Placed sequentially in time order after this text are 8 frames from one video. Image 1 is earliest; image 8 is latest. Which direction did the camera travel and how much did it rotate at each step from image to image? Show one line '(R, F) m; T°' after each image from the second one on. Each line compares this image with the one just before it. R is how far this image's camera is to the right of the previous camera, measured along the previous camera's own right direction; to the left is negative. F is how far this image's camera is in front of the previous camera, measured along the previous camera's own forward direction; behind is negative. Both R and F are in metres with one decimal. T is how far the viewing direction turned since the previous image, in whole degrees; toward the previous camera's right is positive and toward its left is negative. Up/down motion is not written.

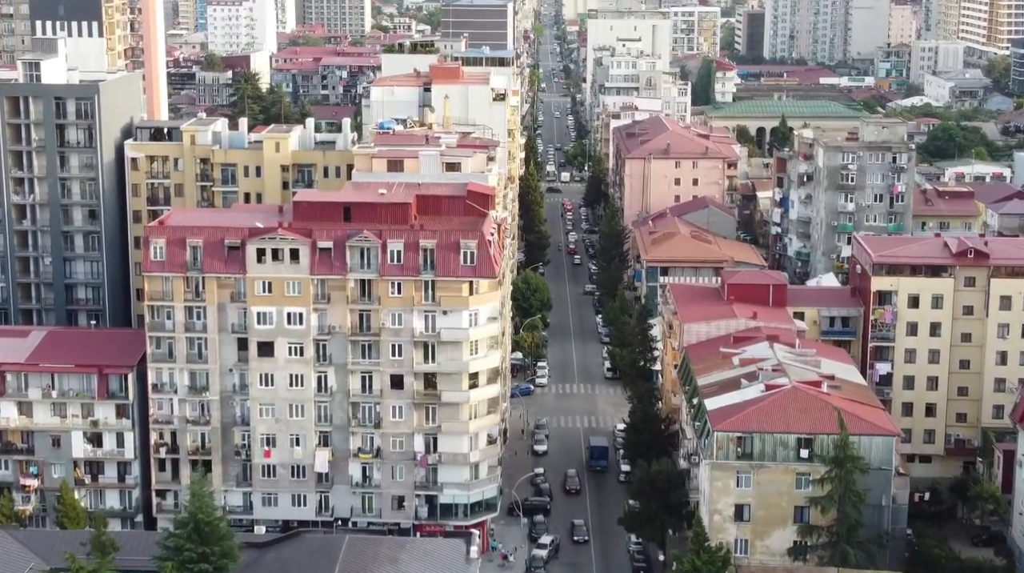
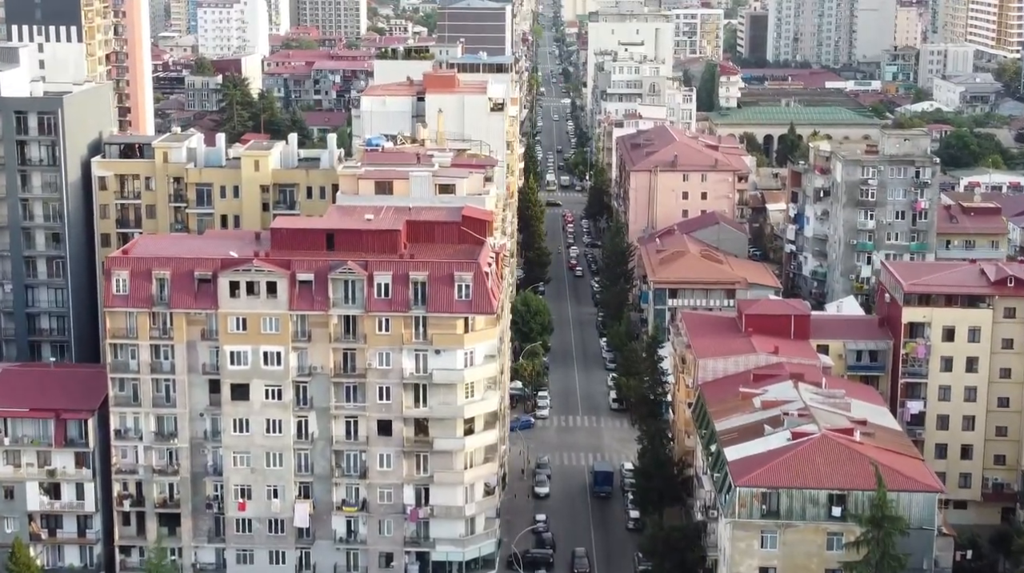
(-0.1, +4.7) m; 0°
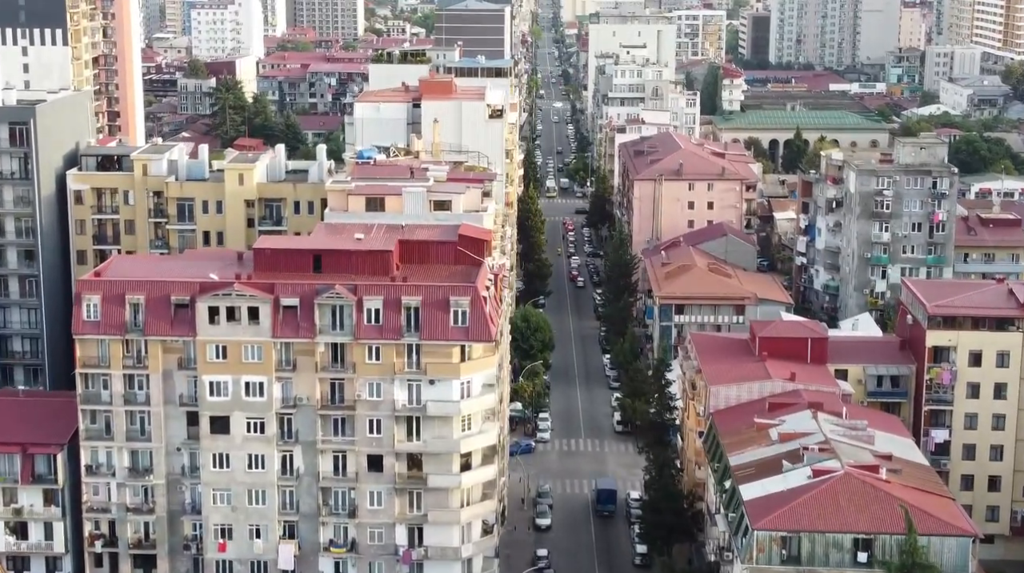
(0.0, +3.1) m; 0°
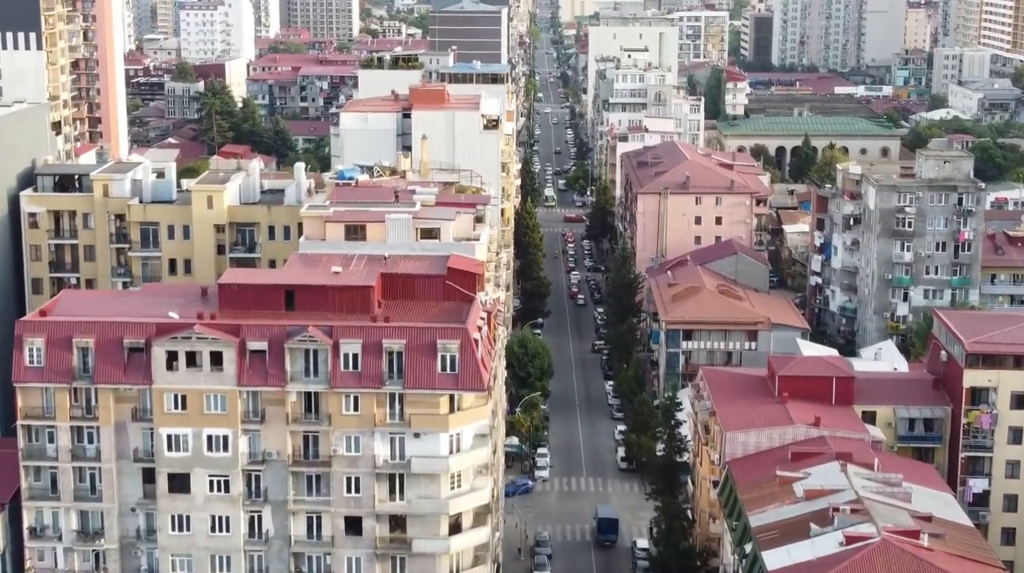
(+0.1, +4.6) m; 0°
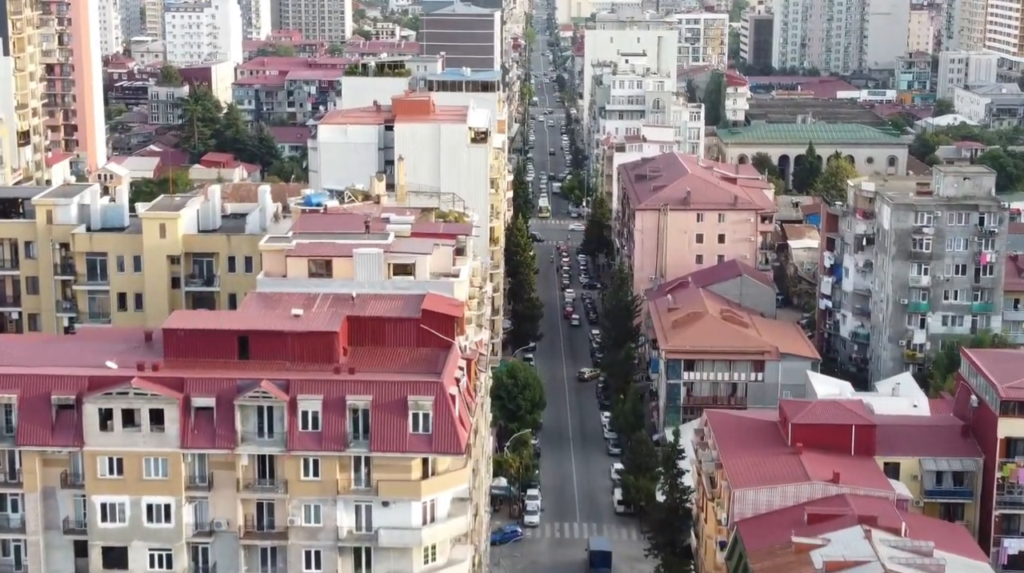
(+0.4, +4.5) m; 0°
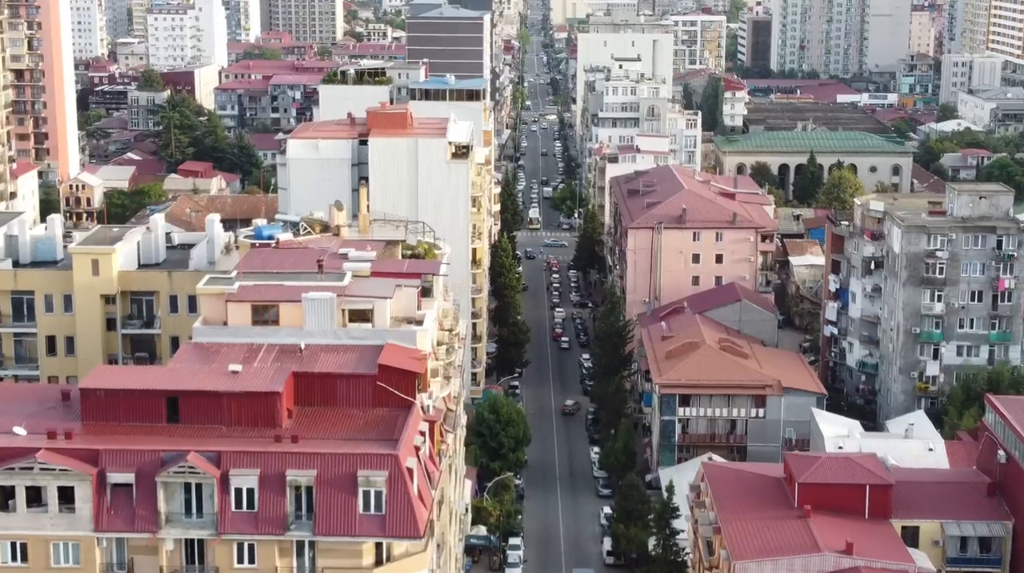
(+0.6, +4.4) m; 0°
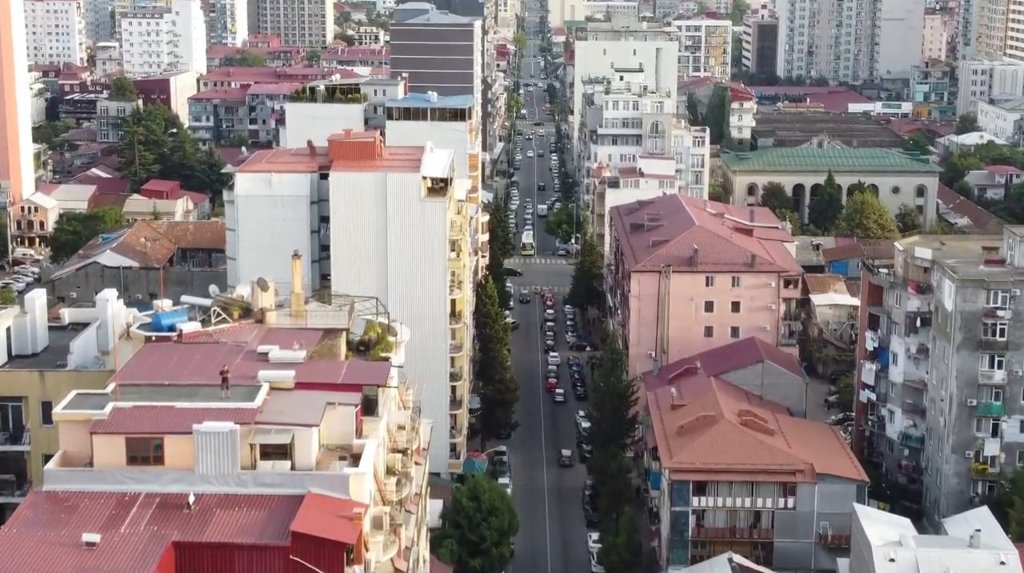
(+0.5, +8.8) m; 0°
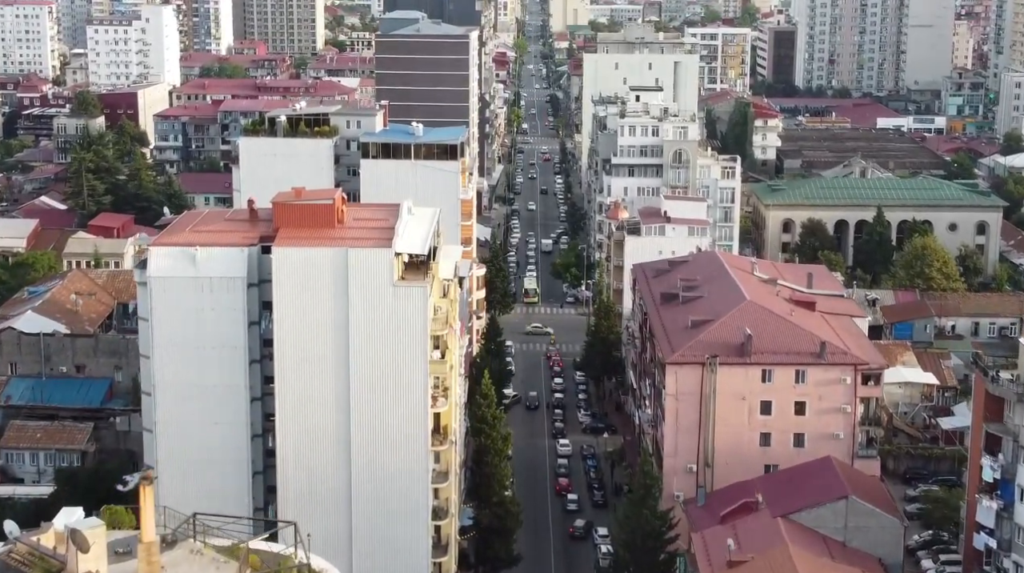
(-0.1, +13.2) m; 0°
